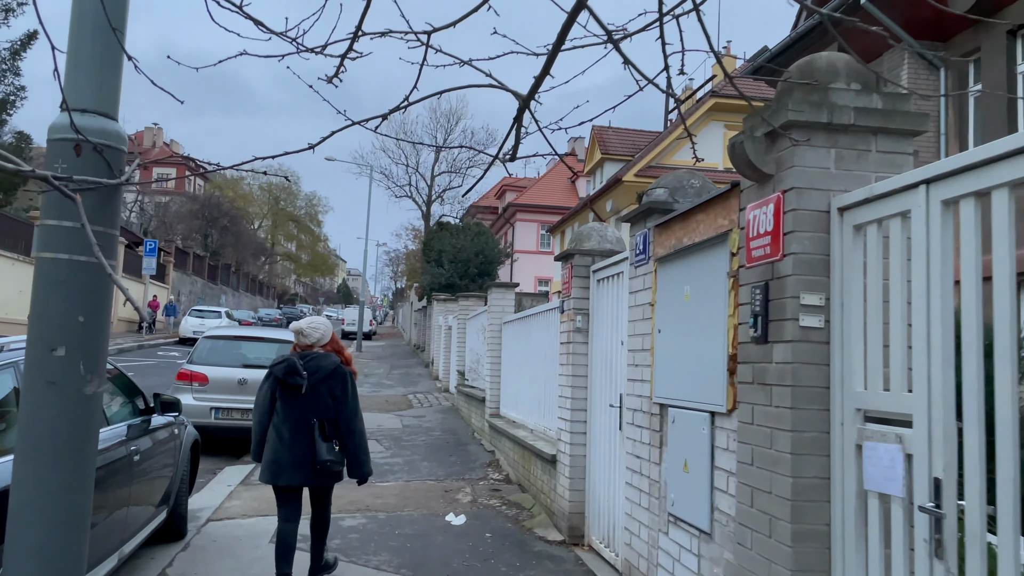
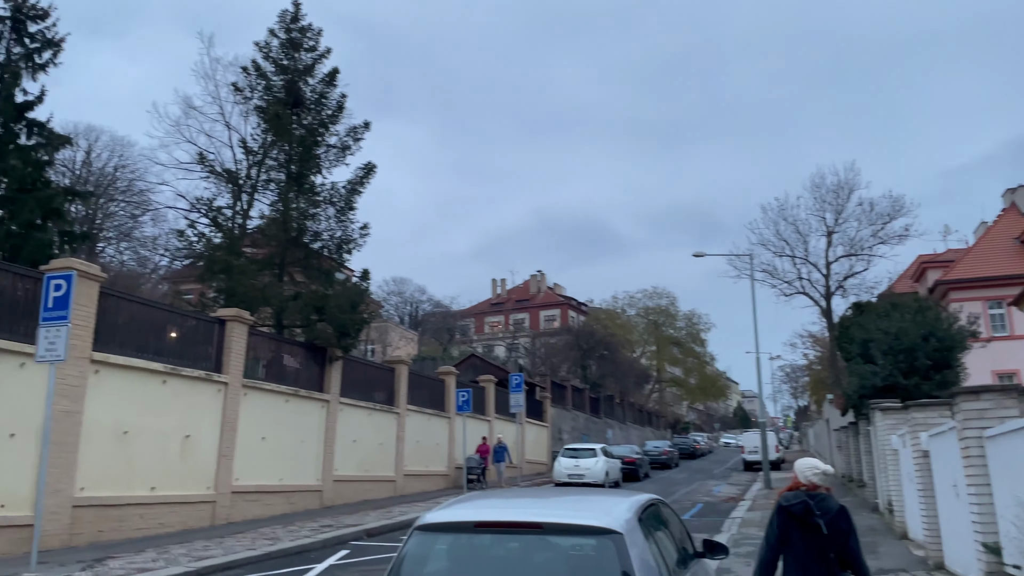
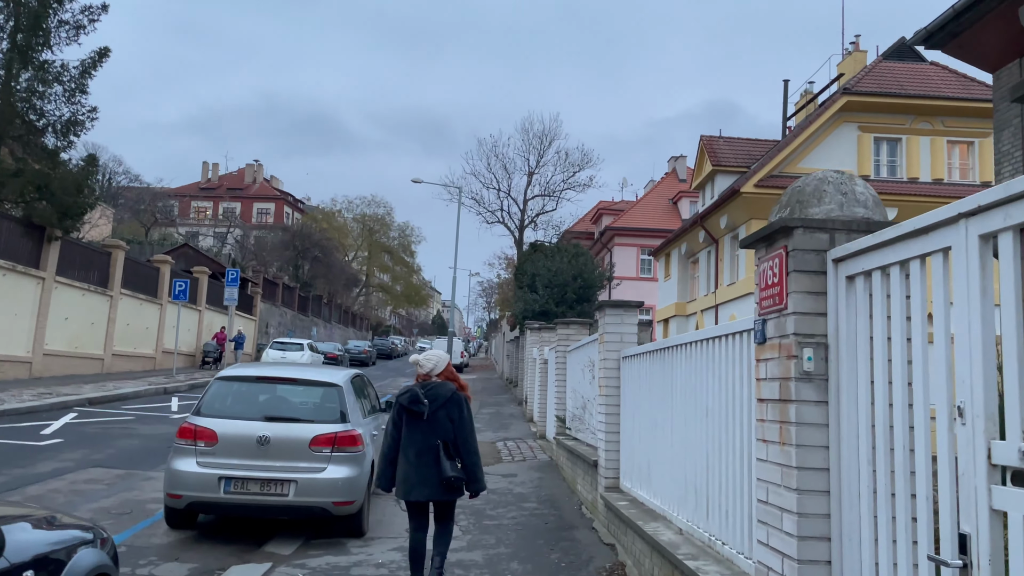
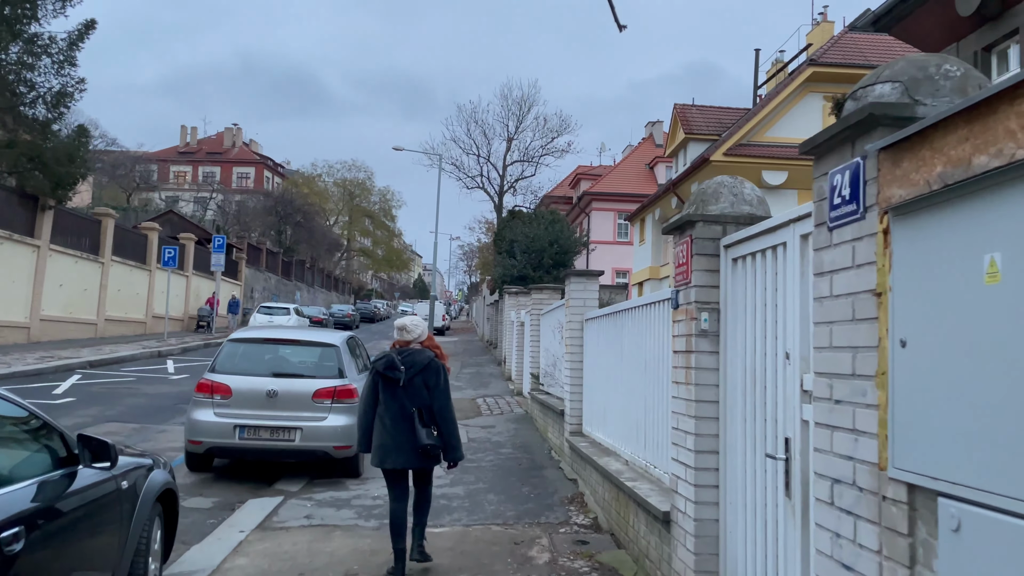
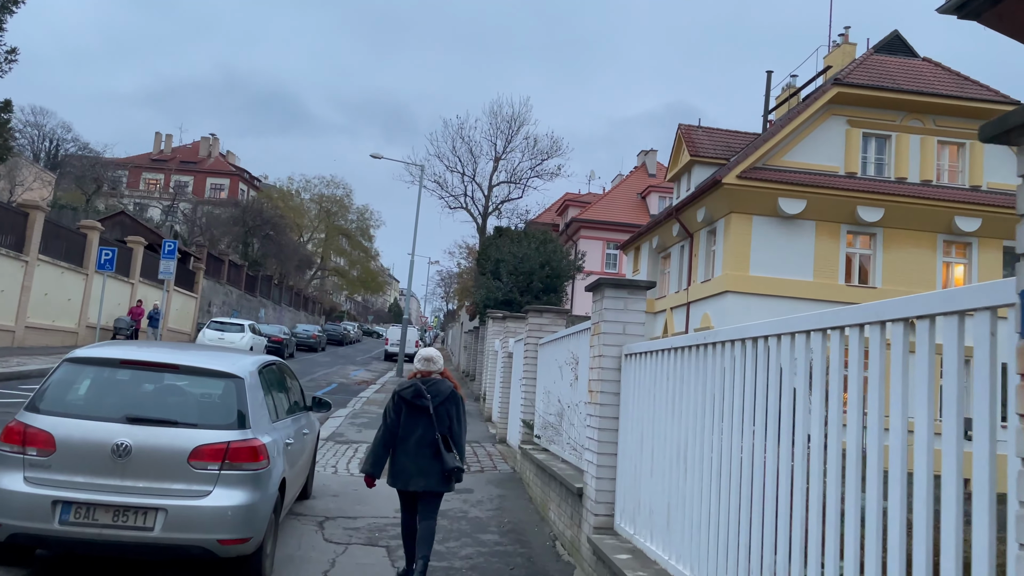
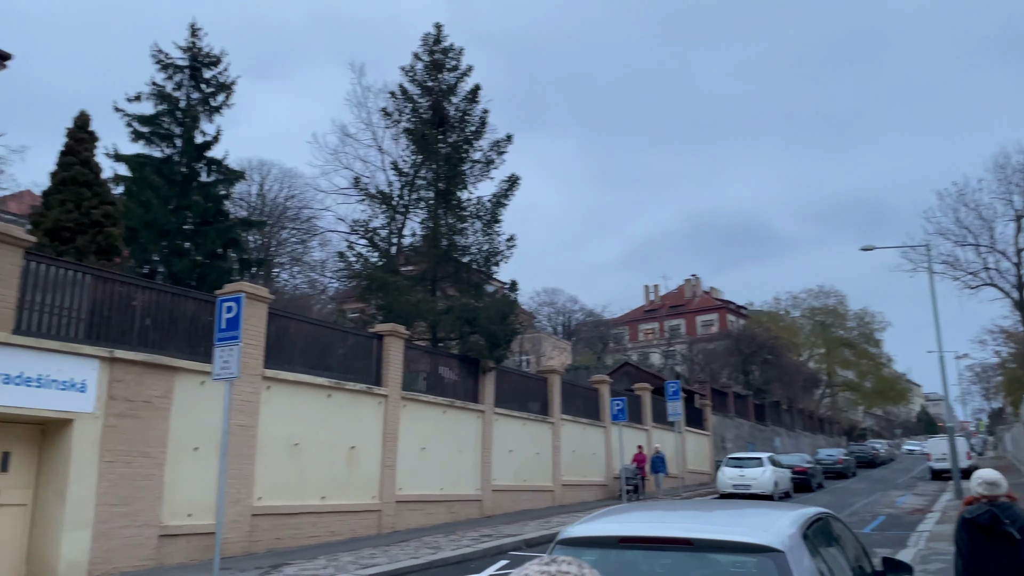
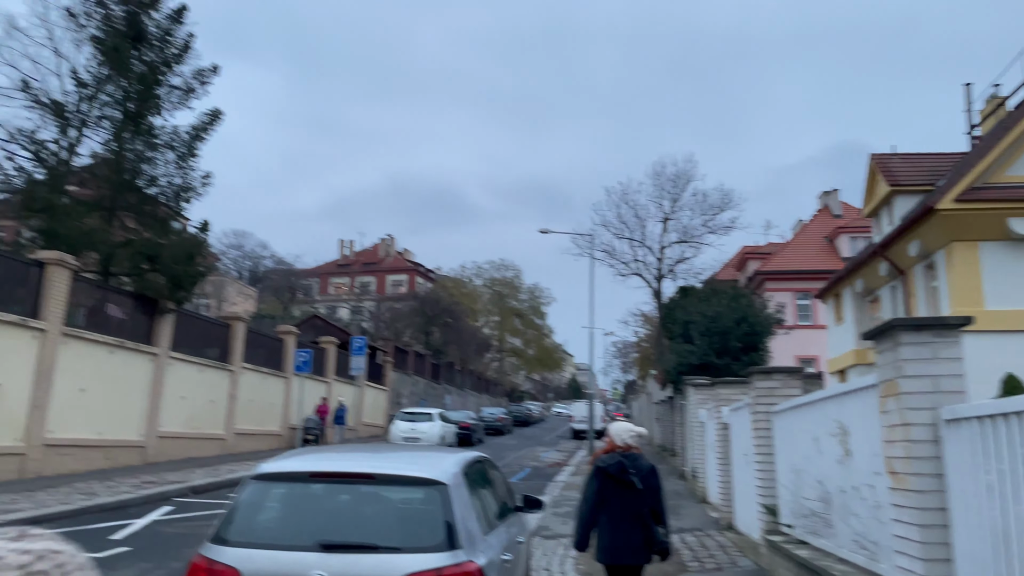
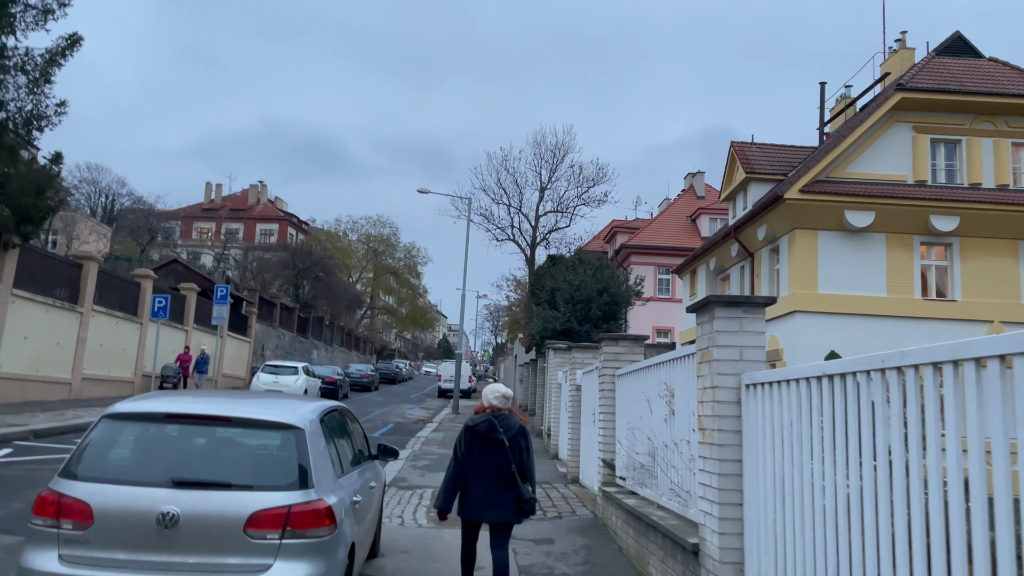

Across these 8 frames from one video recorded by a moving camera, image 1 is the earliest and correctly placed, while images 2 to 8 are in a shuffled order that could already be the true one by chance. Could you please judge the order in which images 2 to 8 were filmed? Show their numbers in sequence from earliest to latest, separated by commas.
4, 3, 5, 8, 7, 2, 6
